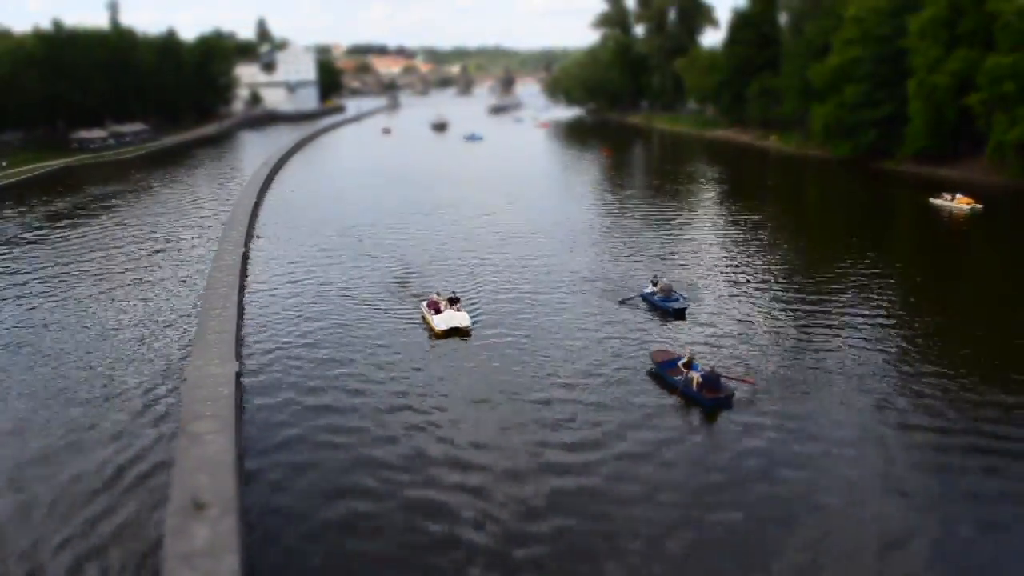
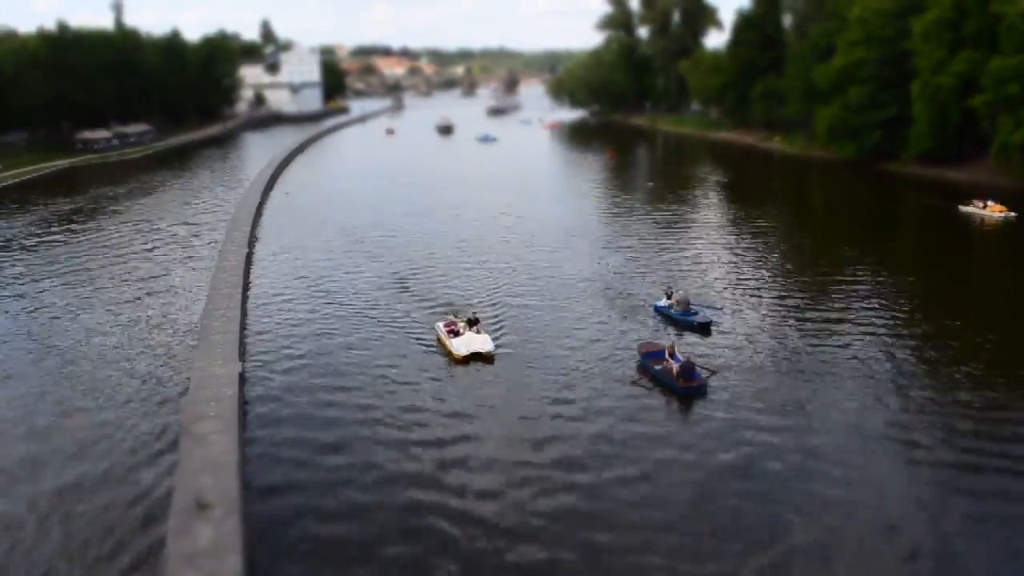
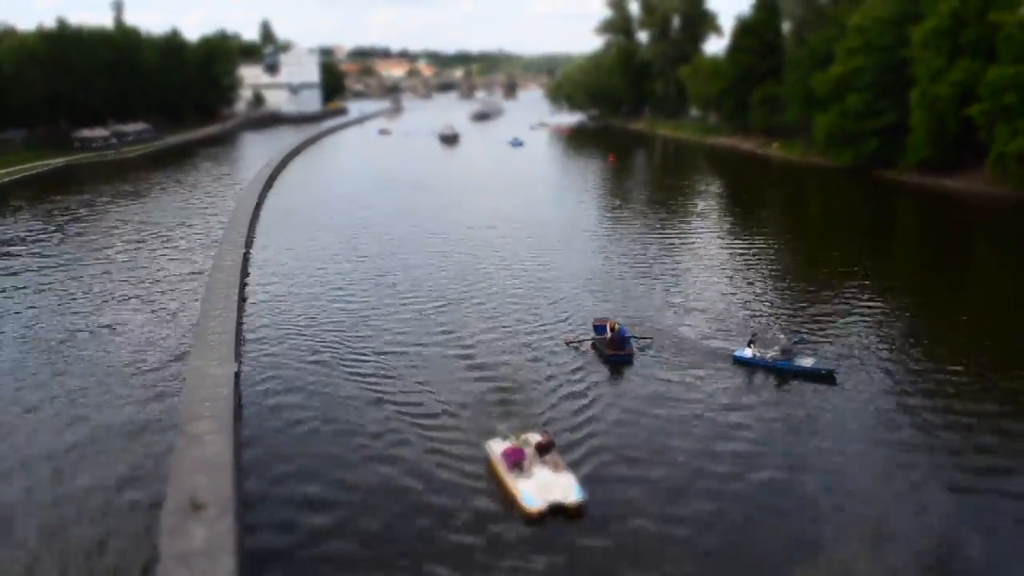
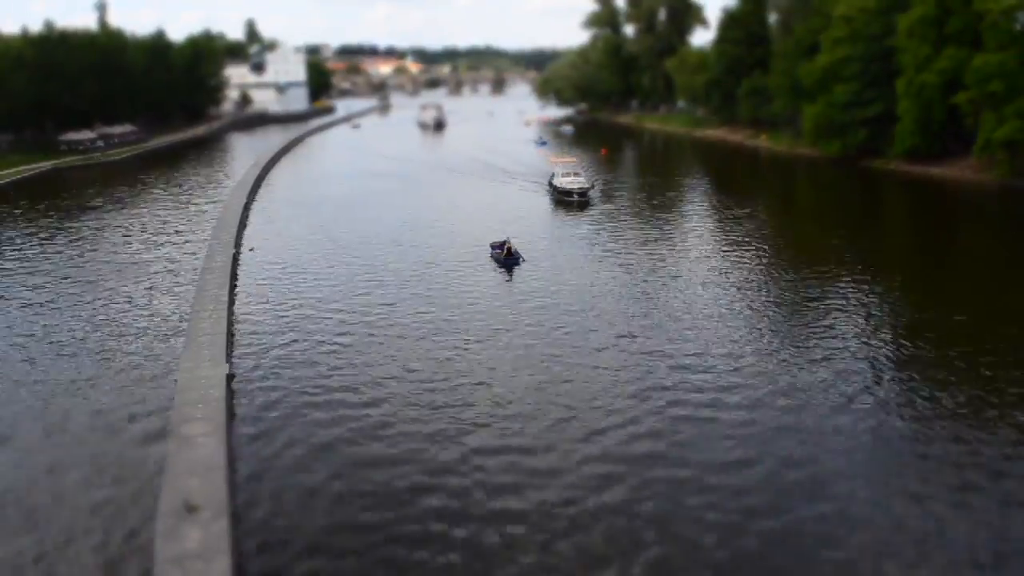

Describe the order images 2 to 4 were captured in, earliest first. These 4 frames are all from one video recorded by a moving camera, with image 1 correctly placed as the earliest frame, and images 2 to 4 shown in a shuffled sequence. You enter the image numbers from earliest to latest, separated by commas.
2, 3, 4
